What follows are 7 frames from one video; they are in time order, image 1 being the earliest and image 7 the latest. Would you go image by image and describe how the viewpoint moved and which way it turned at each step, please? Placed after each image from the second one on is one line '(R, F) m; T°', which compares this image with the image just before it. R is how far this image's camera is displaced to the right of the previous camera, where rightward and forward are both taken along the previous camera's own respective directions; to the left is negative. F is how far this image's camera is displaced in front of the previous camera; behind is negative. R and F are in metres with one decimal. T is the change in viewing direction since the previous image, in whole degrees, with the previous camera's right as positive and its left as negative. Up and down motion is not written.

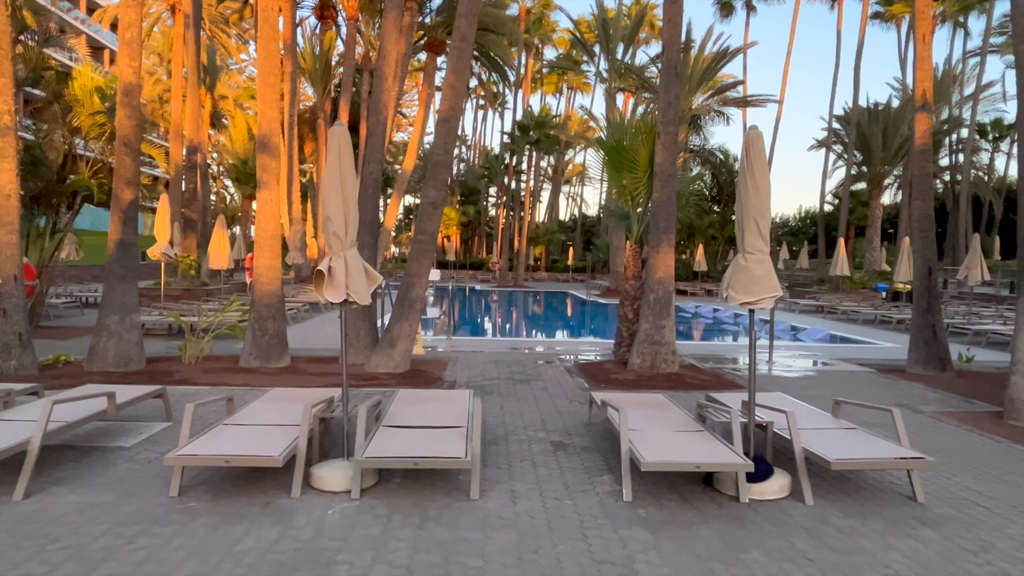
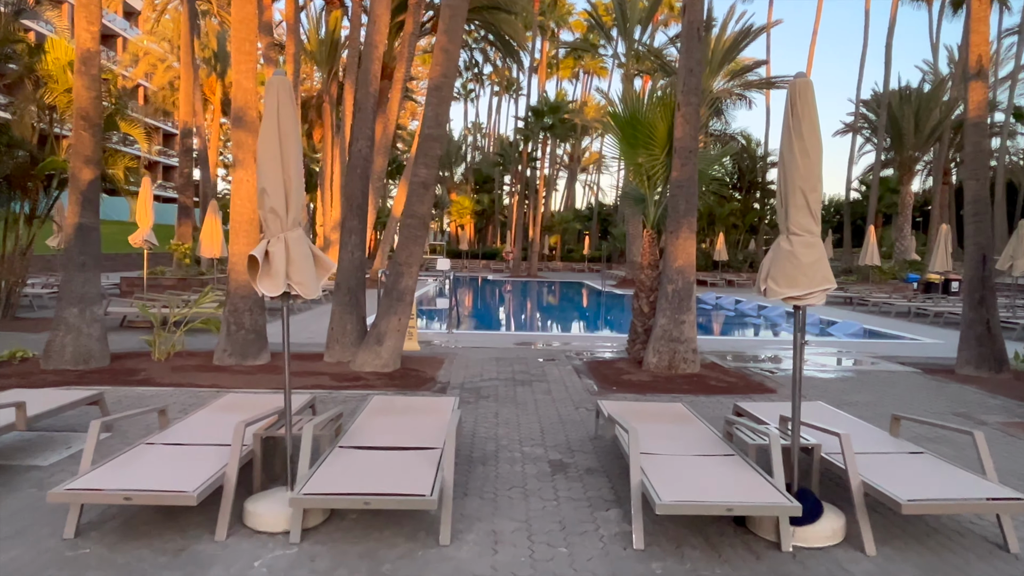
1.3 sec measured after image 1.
(+0.2, +1.0) m; -1°
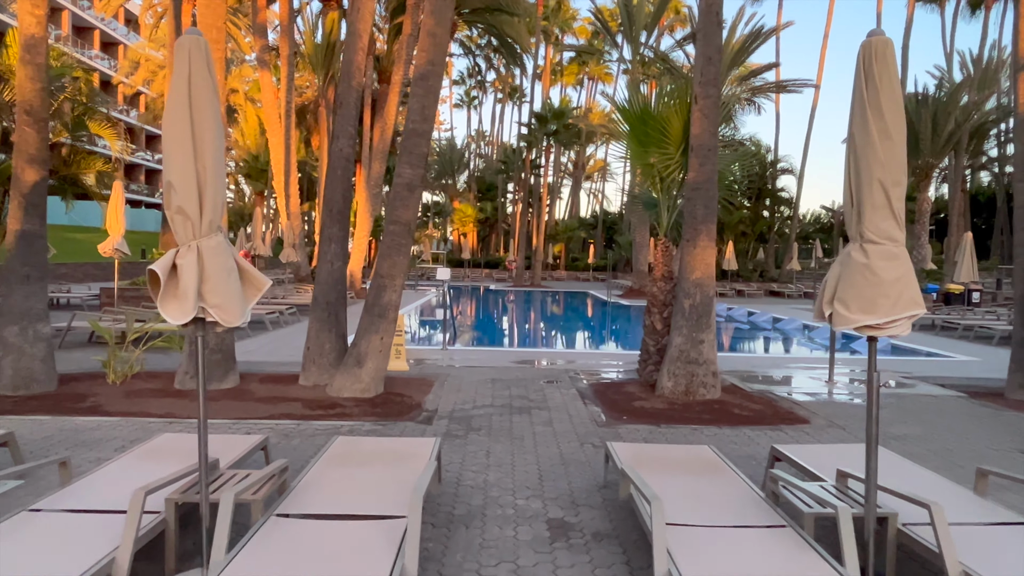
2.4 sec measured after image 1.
(+0.1, +0.9) m; 0°
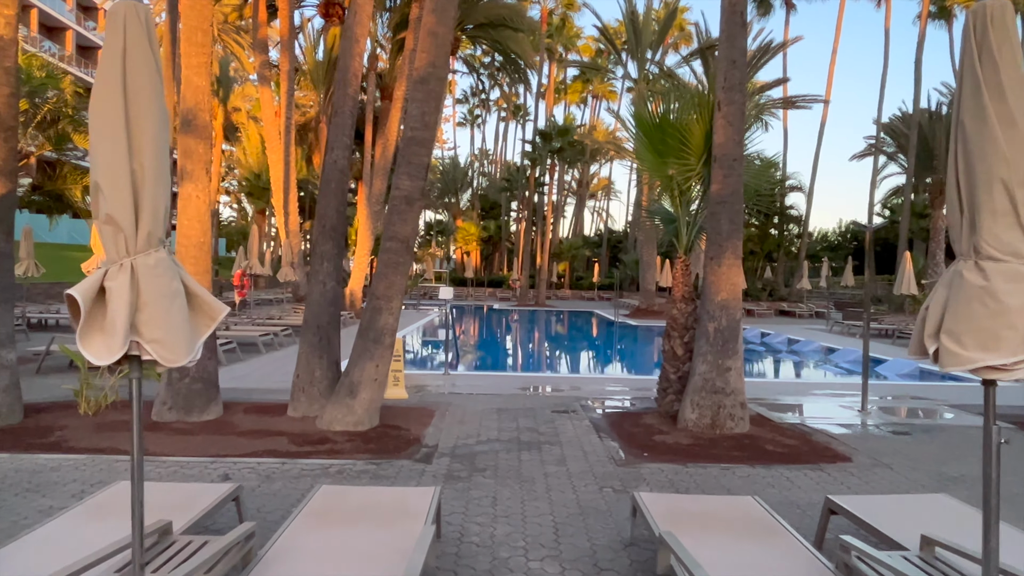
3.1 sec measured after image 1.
(0.0, +0.6) m; 0°
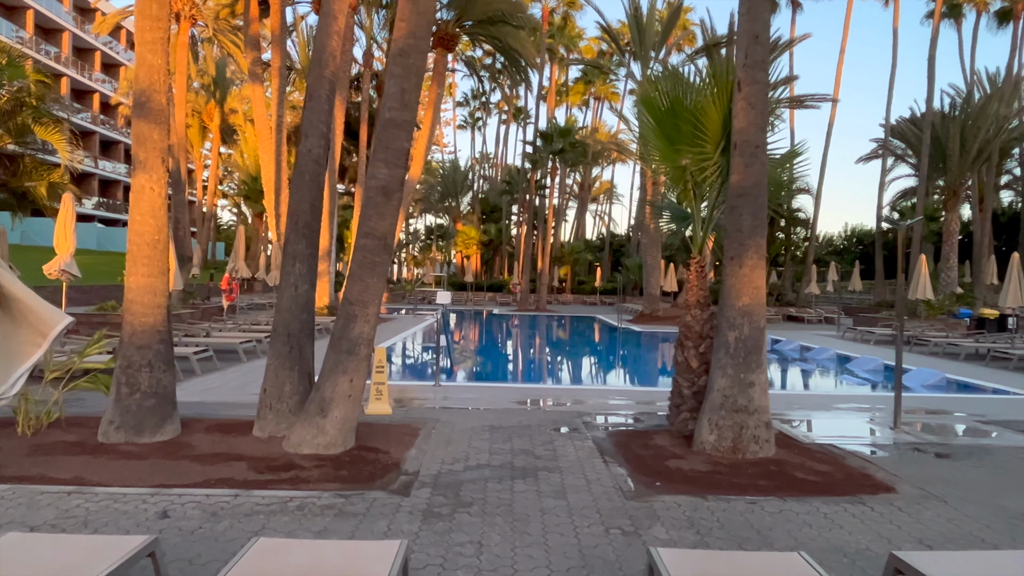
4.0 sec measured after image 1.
(+0.1, +0.8) m; 0°
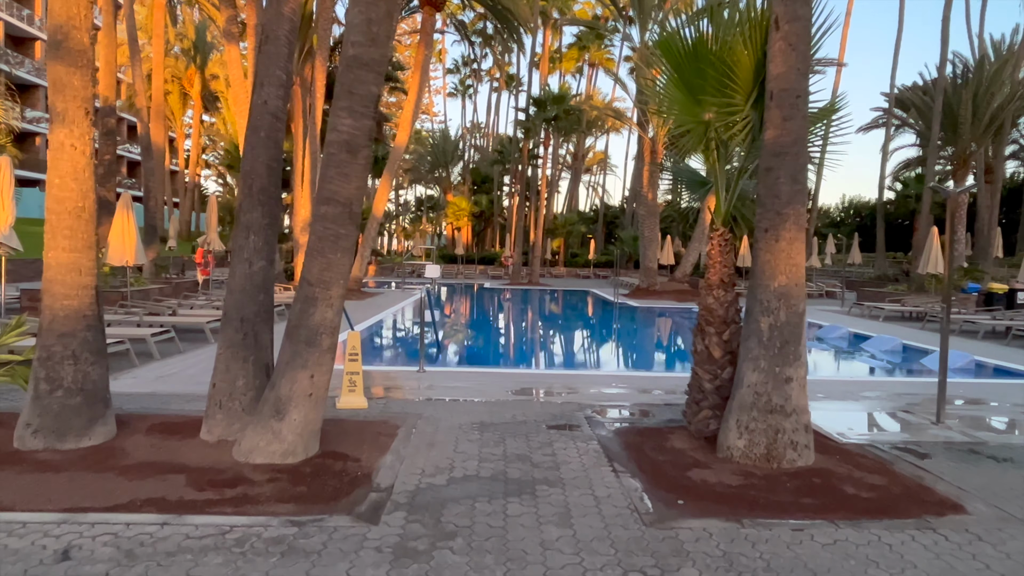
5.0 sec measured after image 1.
(0.0, +1.0) m; +1°
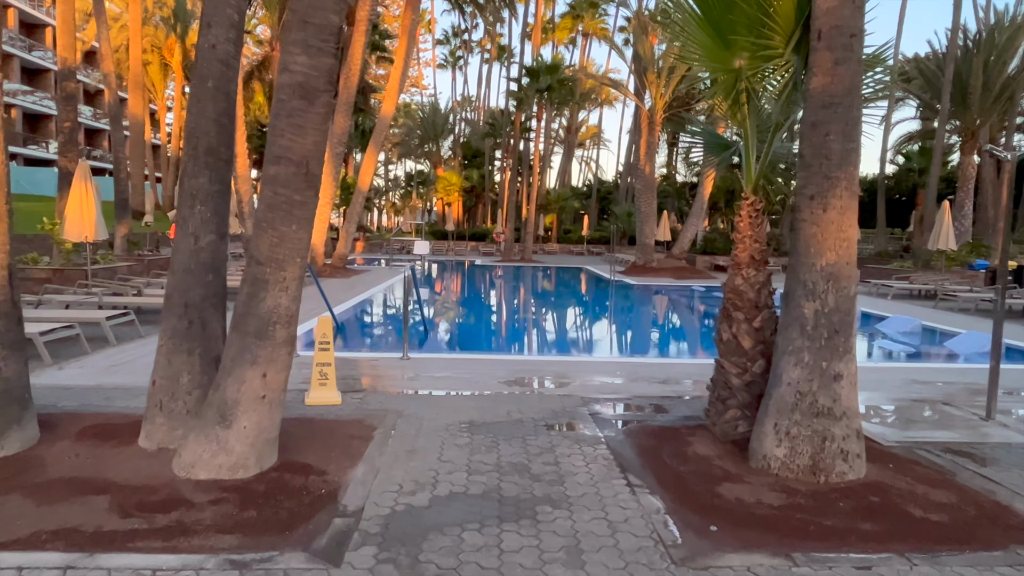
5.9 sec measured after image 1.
(0.0, +0.8) m; +1°
